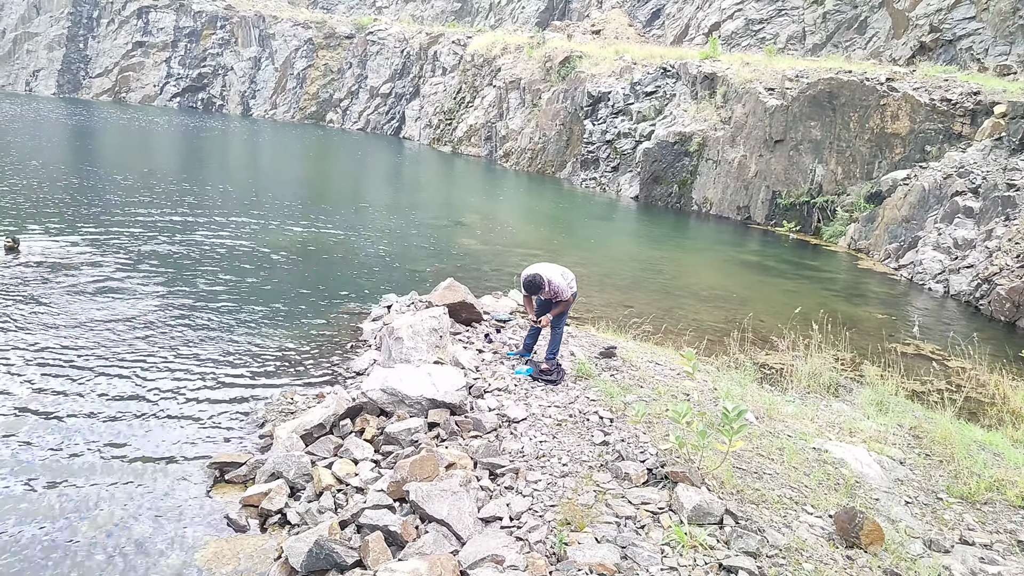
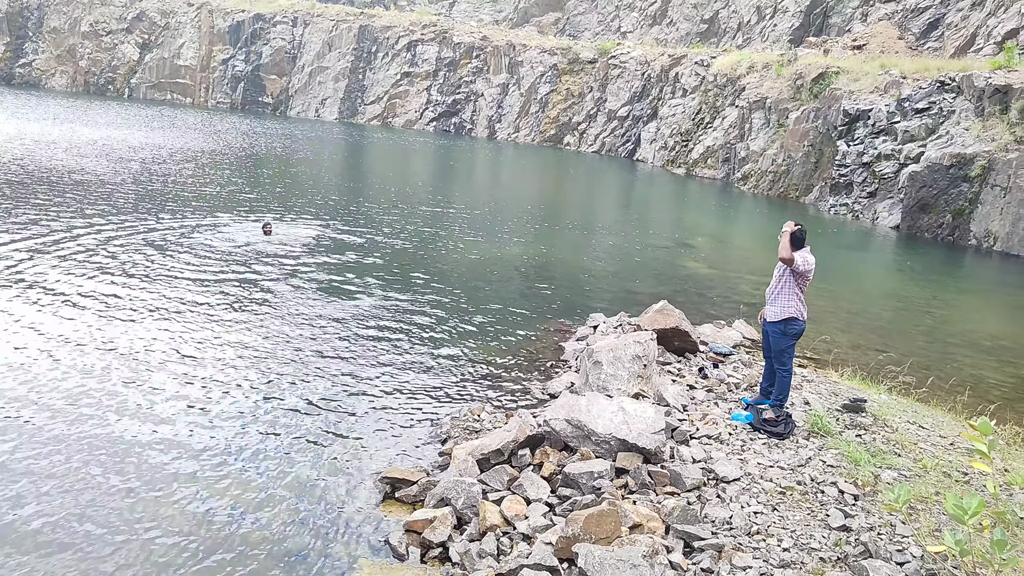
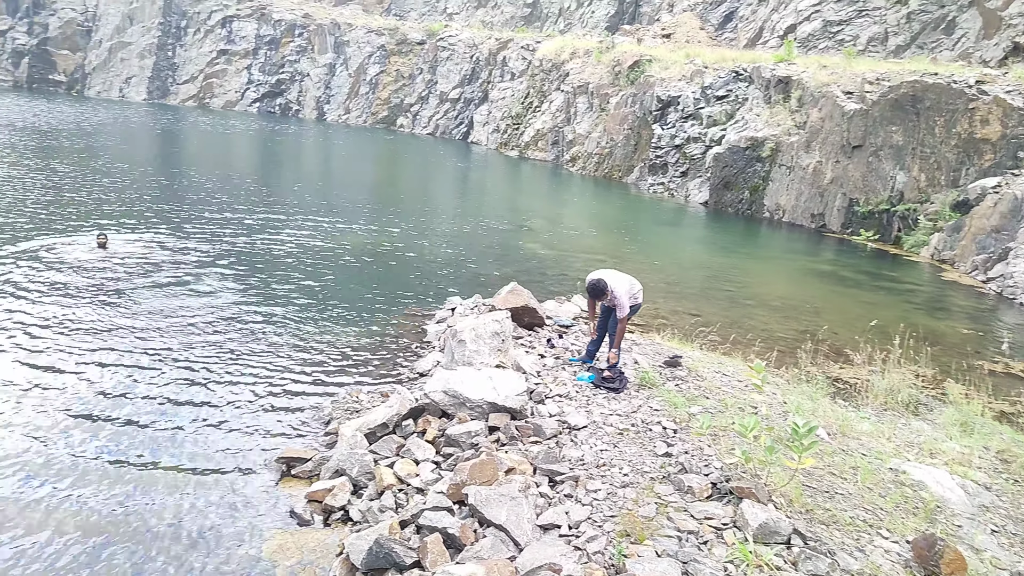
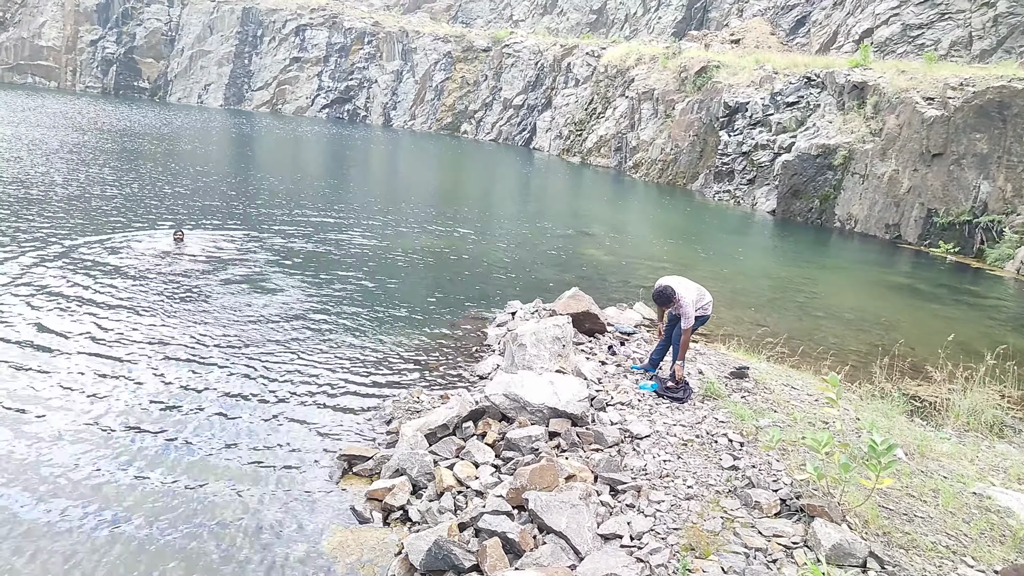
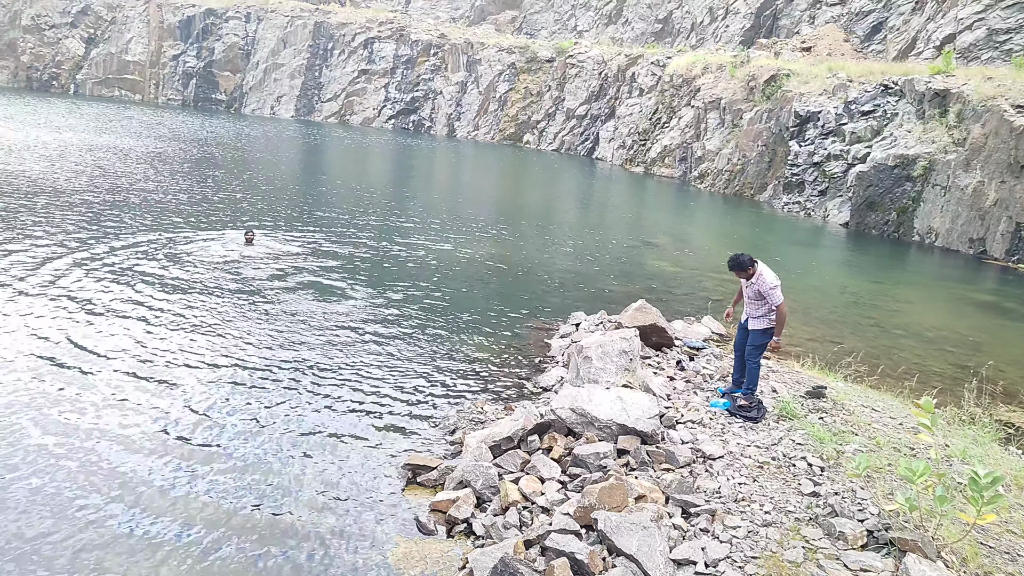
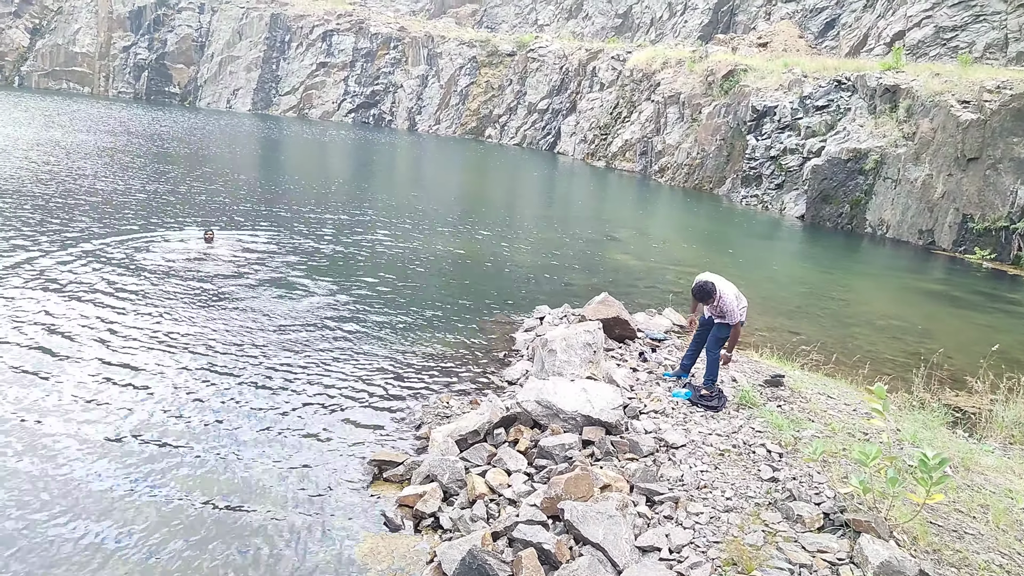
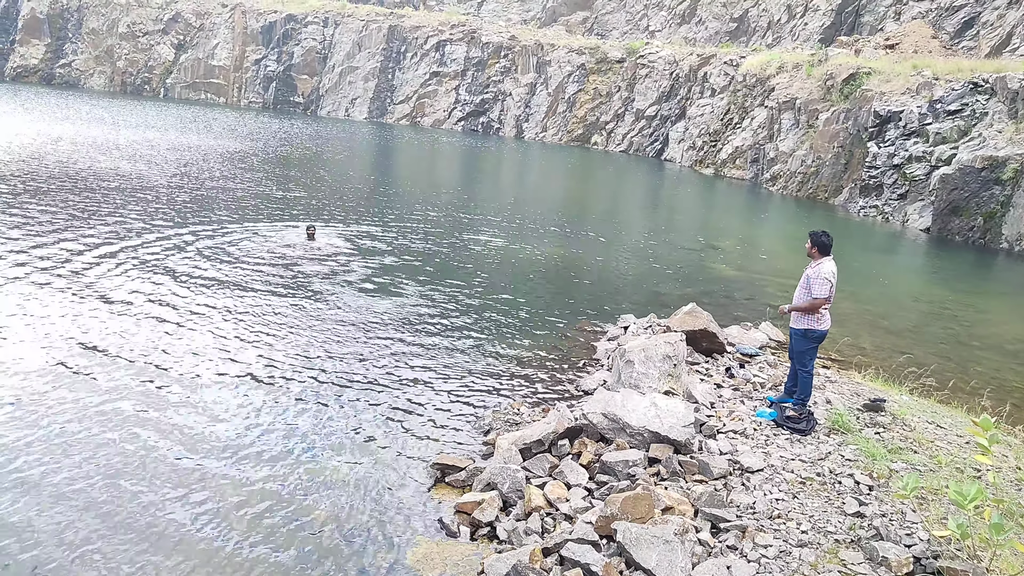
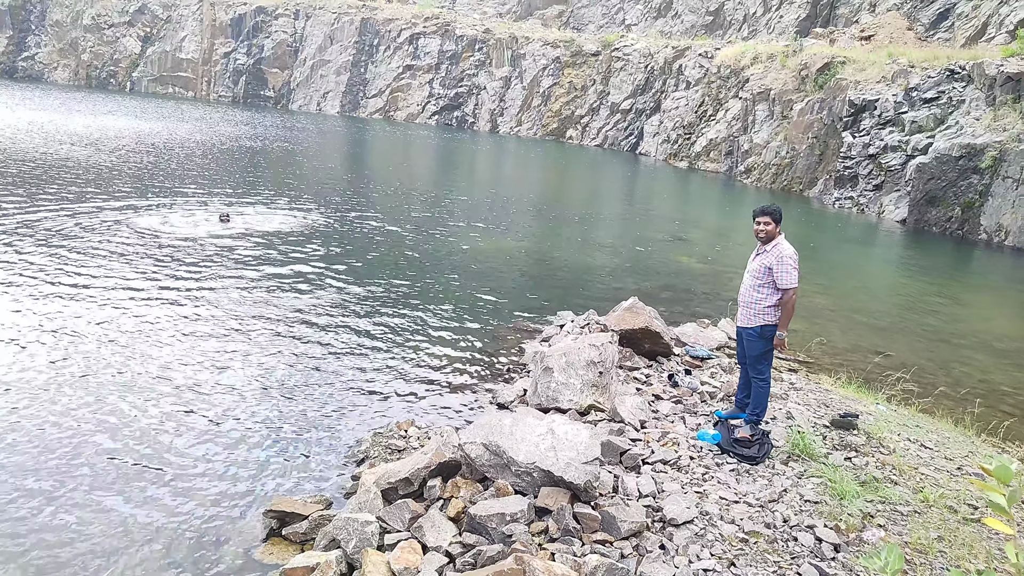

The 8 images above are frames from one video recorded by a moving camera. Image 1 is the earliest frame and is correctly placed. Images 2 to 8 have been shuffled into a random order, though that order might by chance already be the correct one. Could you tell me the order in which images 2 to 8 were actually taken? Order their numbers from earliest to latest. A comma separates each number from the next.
3, 4, 6, 5, 7, 2, 8
